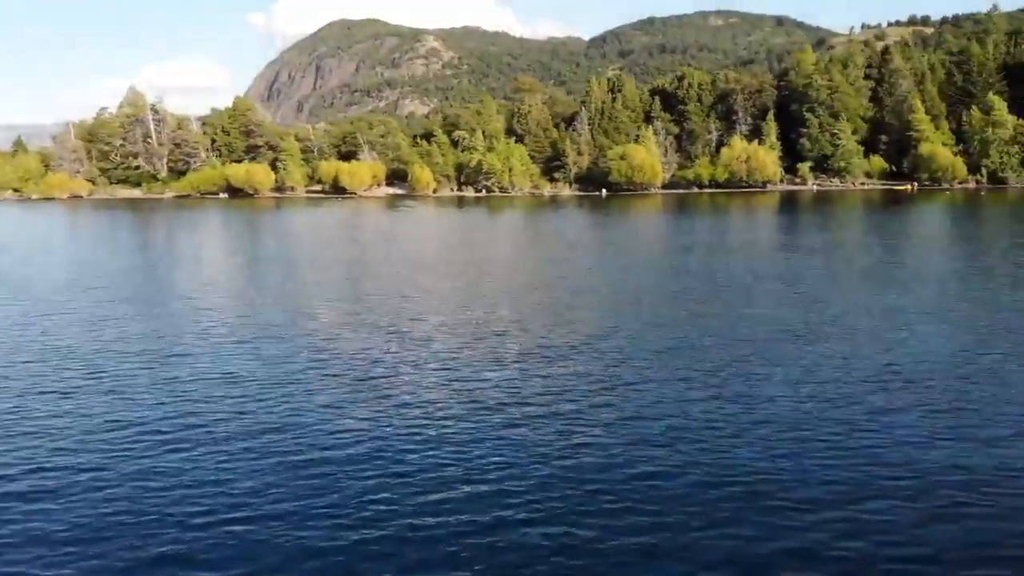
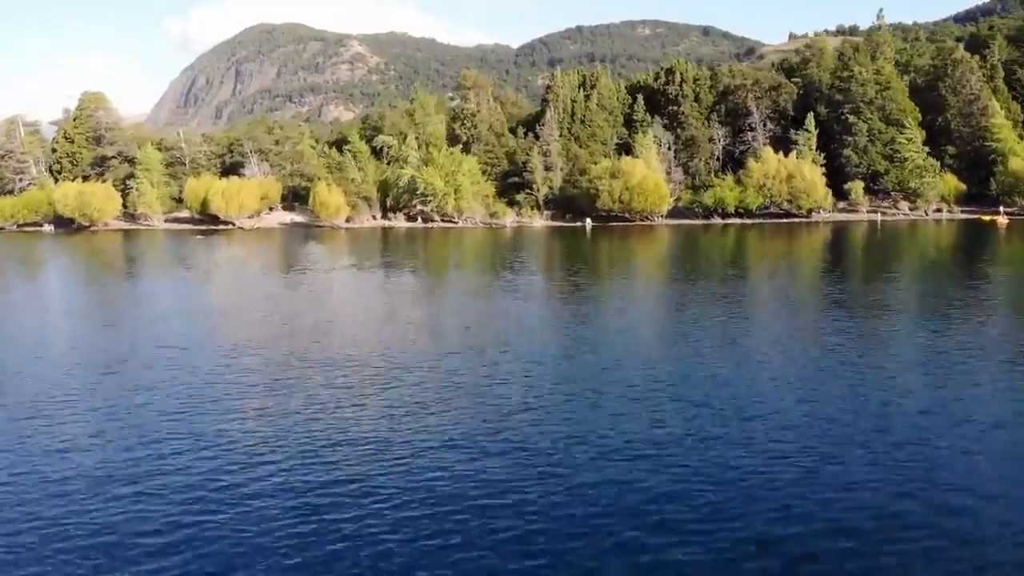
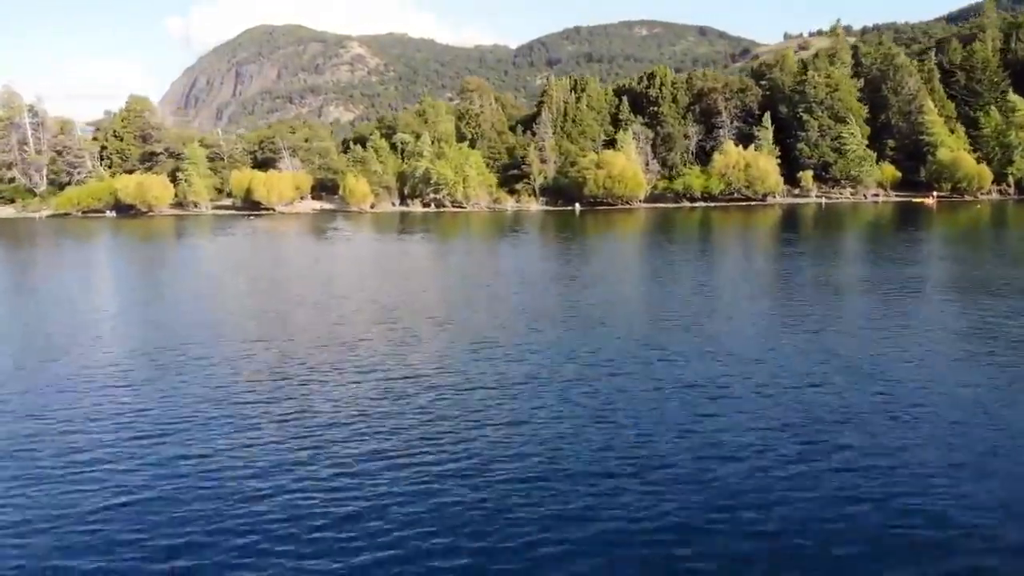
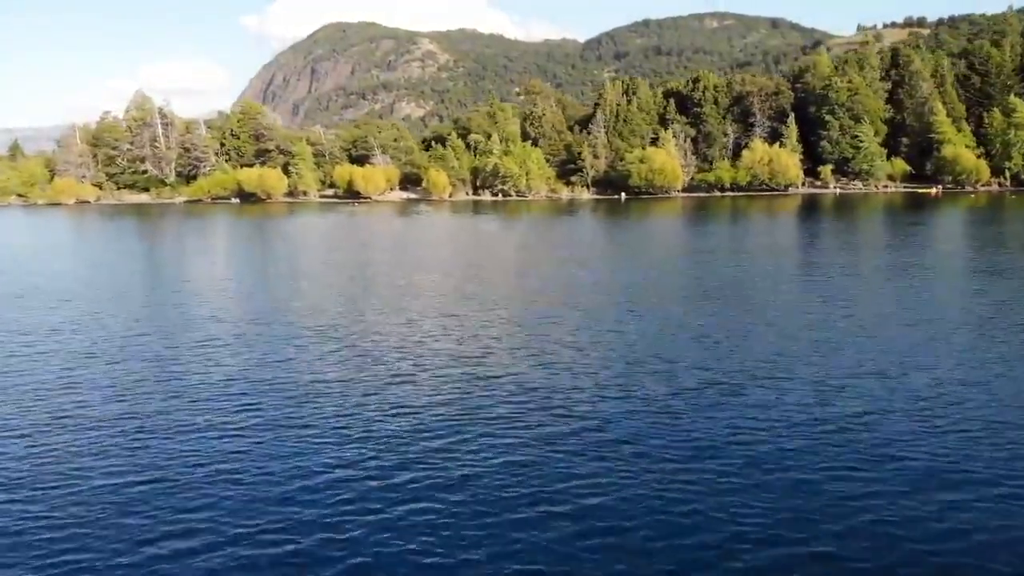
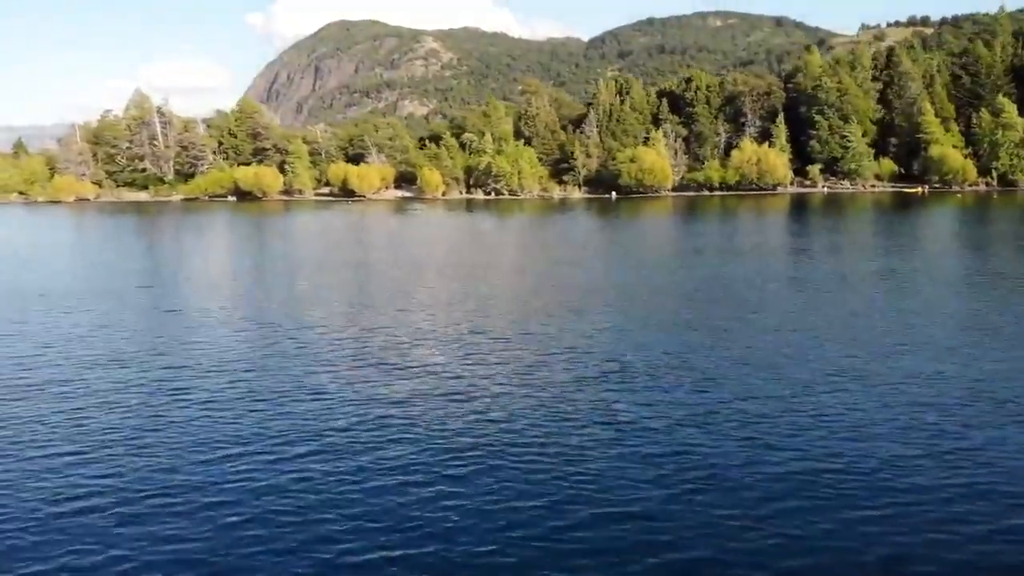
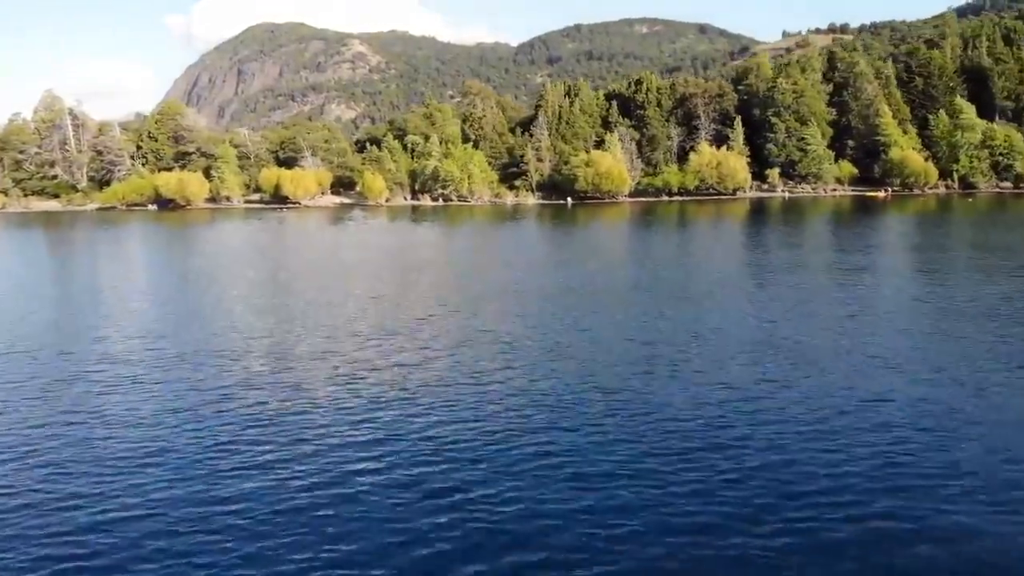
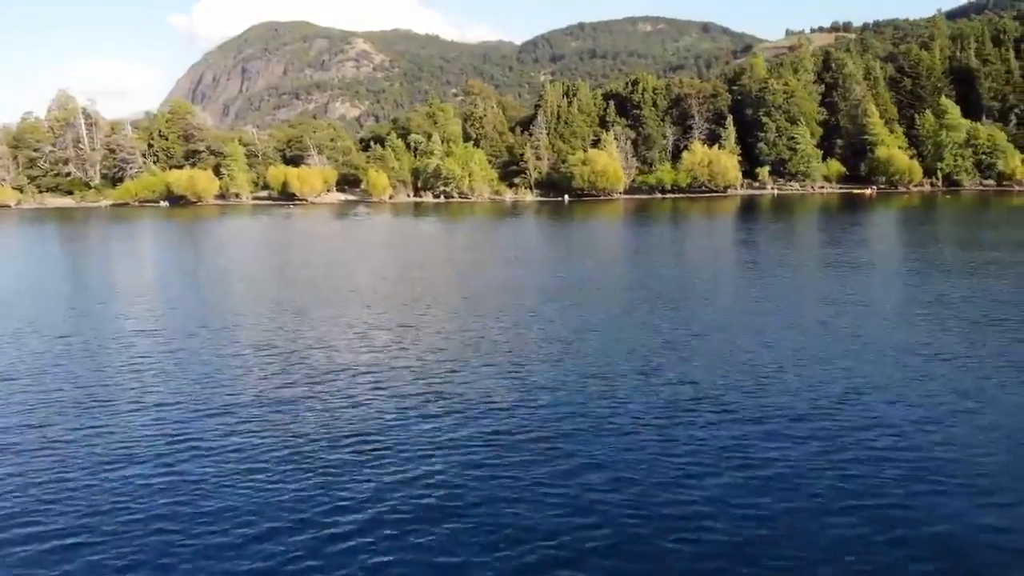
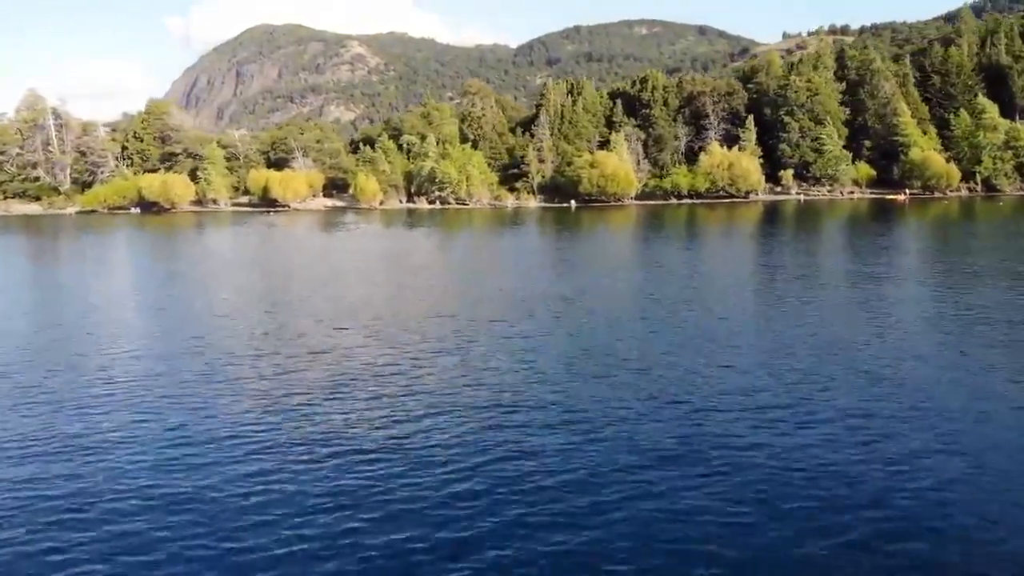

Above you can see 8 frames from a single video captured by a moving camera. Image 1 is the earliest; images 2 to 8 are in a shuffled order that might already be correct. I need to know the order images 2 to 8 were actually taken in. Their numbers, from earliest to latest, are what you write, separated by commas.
5, 4, 7, 6, 8, 3, 2
